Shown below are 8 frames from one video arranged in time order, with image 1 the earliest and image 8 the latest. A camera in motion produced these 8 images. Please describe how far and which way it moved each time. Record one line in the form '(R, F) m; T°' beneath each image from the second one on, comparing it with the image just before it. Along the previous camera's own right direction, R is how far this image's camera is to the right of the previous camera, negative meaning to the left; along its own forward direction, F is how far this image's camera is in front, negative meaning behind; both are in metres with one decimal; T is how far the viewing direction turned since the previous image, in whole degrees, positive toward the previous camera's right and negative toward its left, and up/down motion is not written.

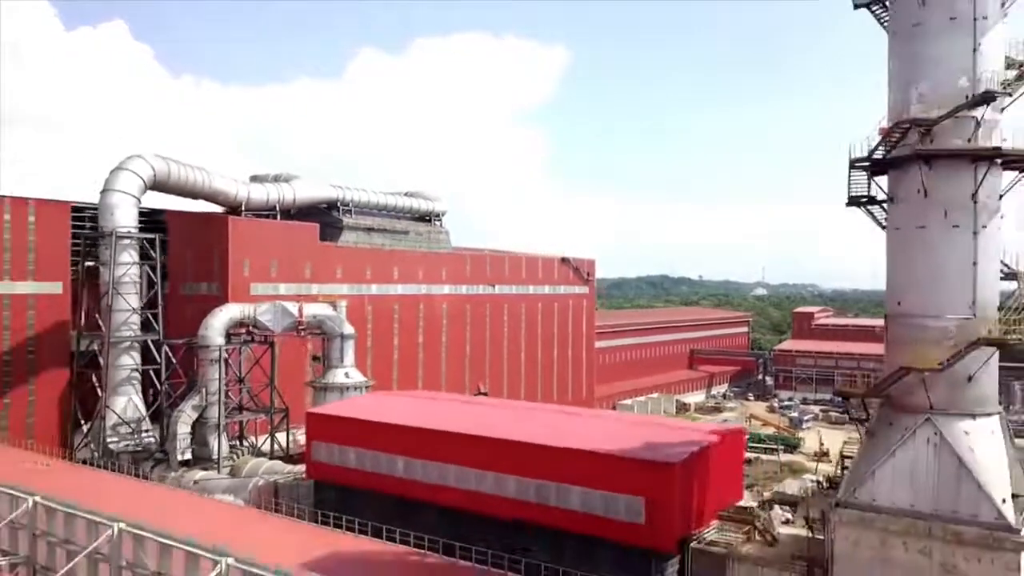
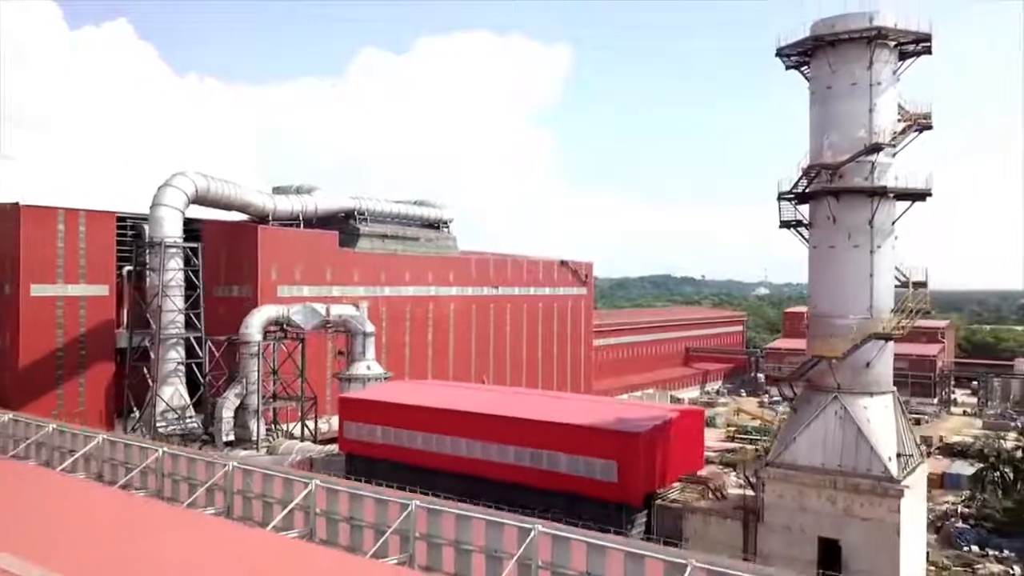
(+0.1, -3.2) m; 0°
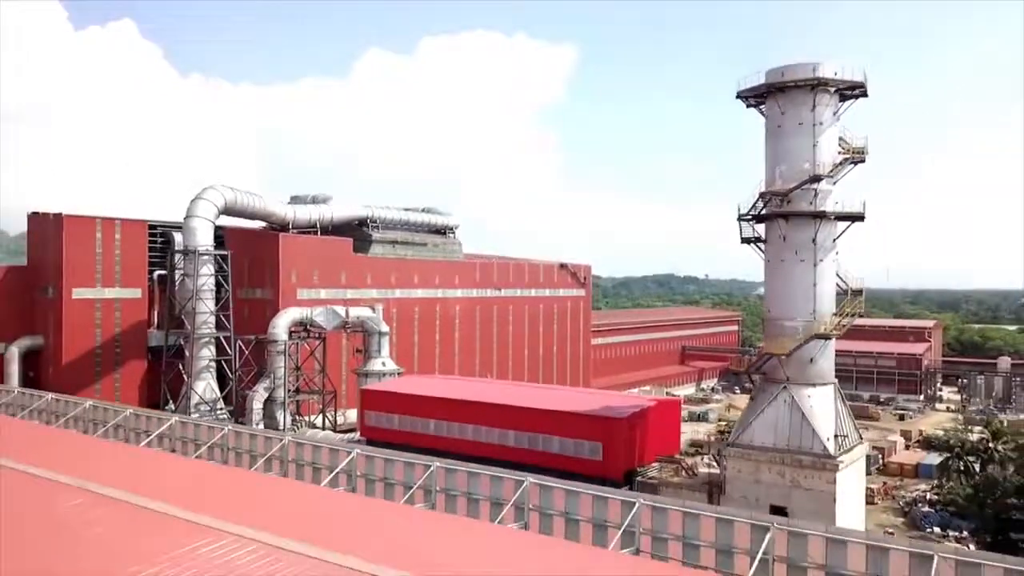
(+0.1, -2.7) m; 0°
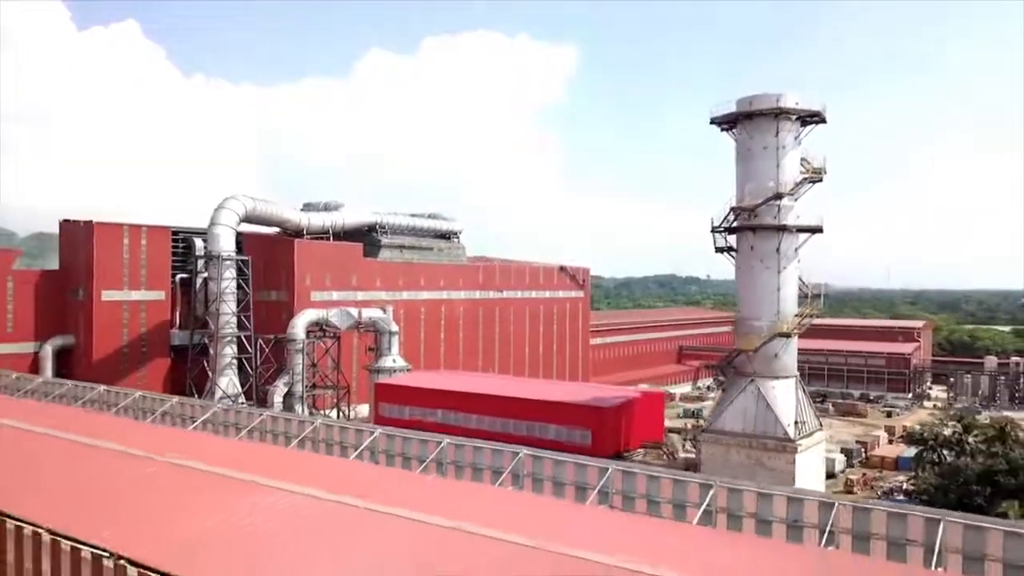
(+0.1, -2.3) m; 0°
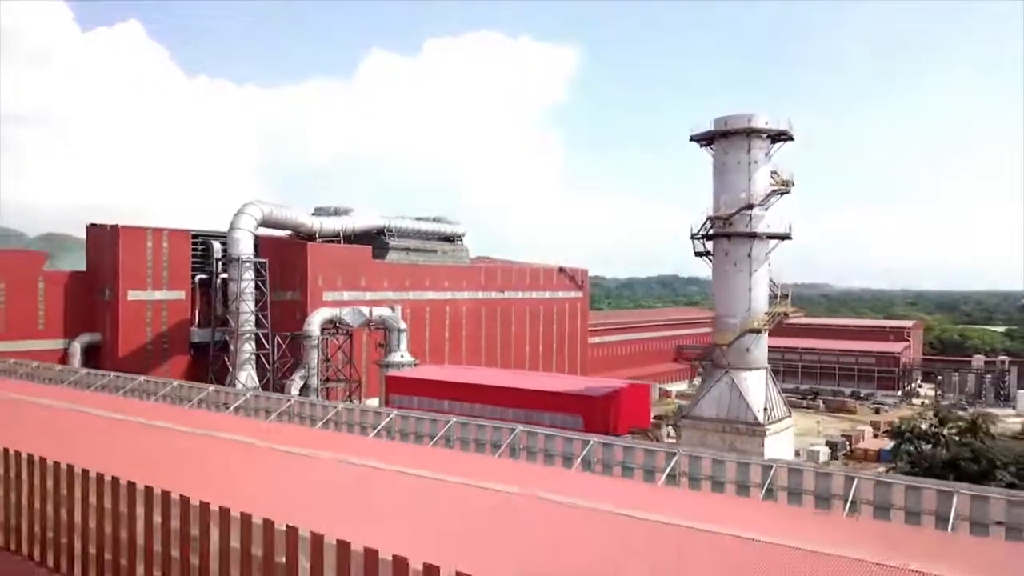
(+0.1, -2.3) m; 0°
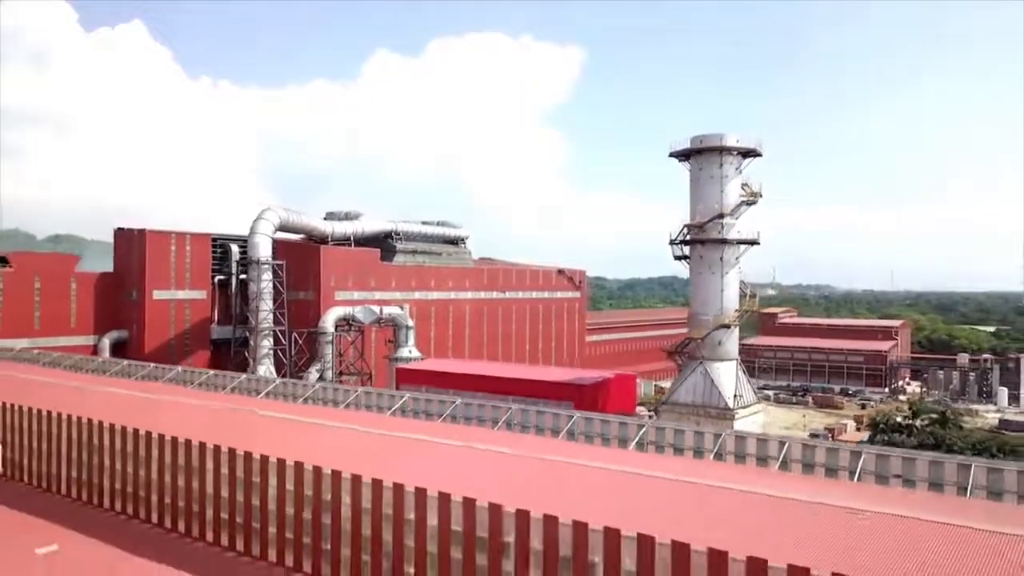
(+0.1, -2.7) m; 0°
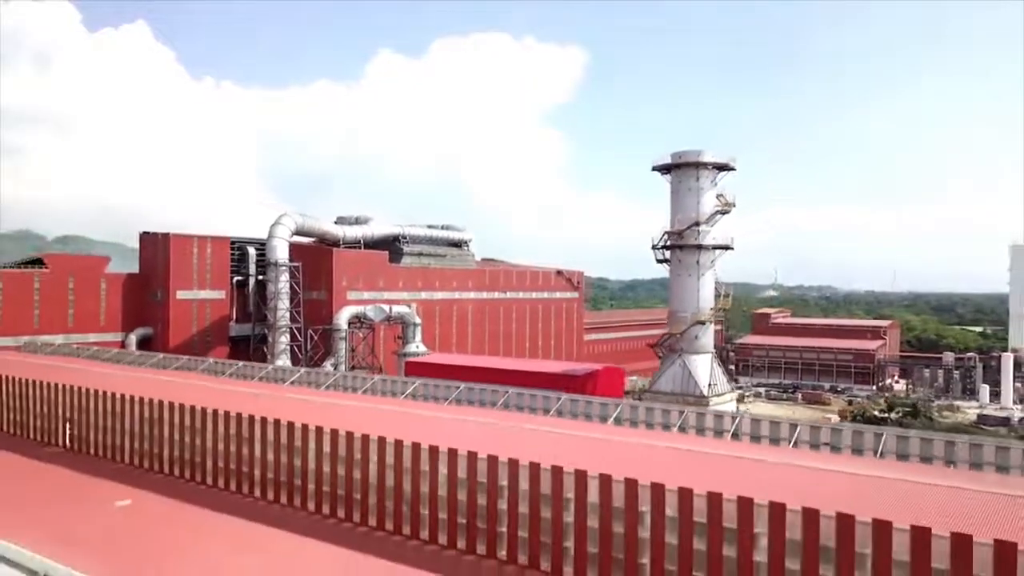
(+0.2, -2.9) m; 0°
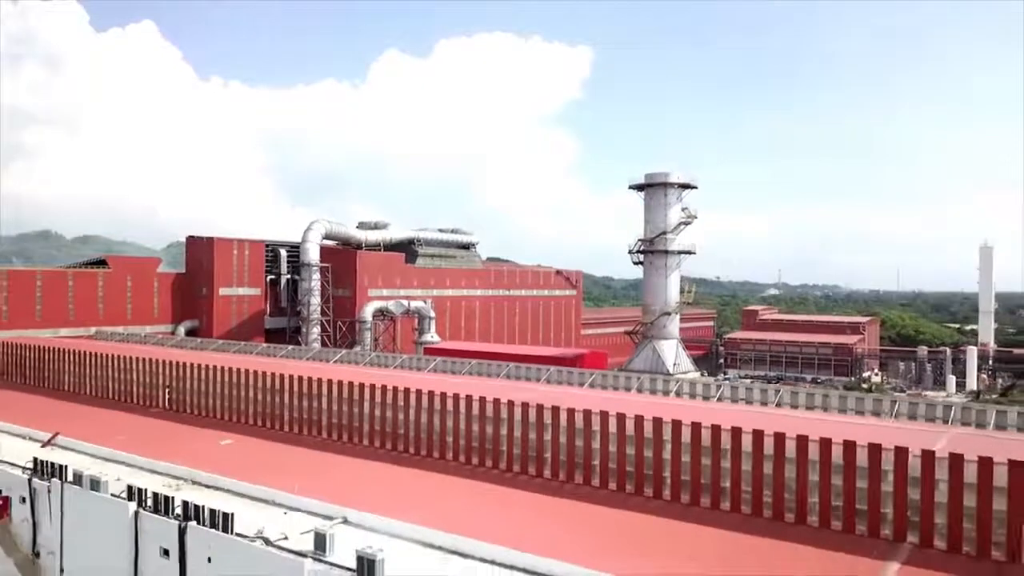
(+0.2, -6.0) m; 0°
